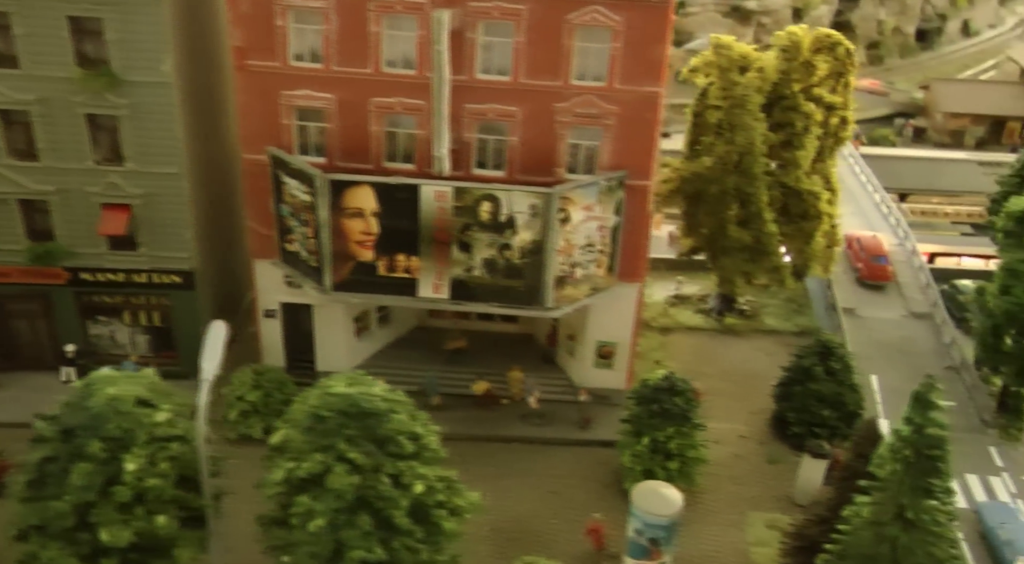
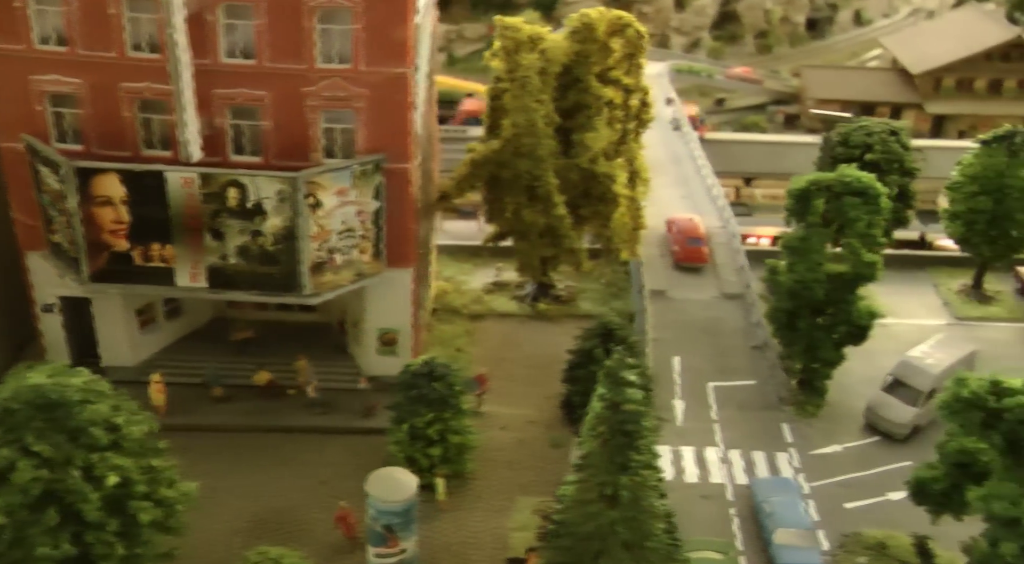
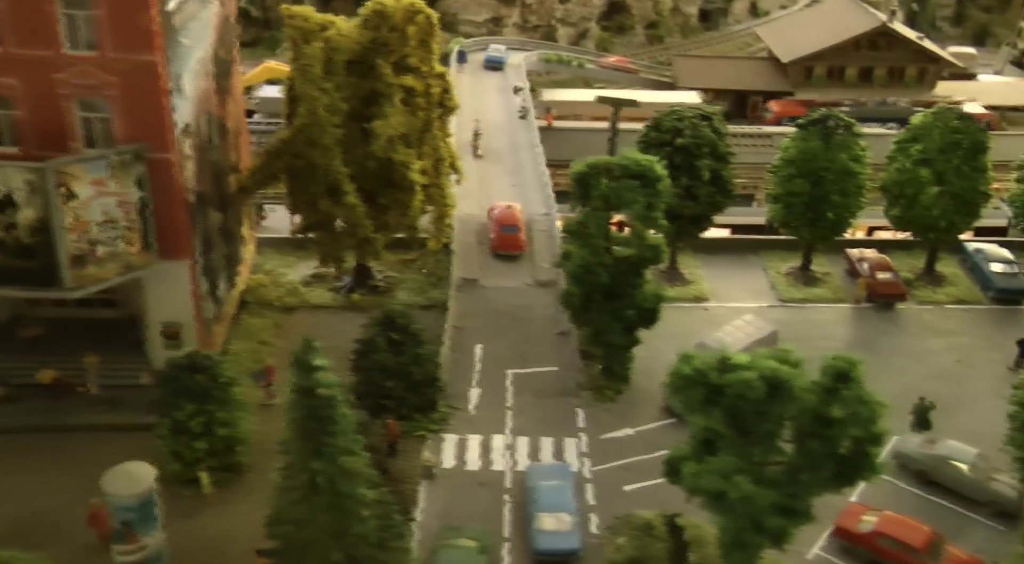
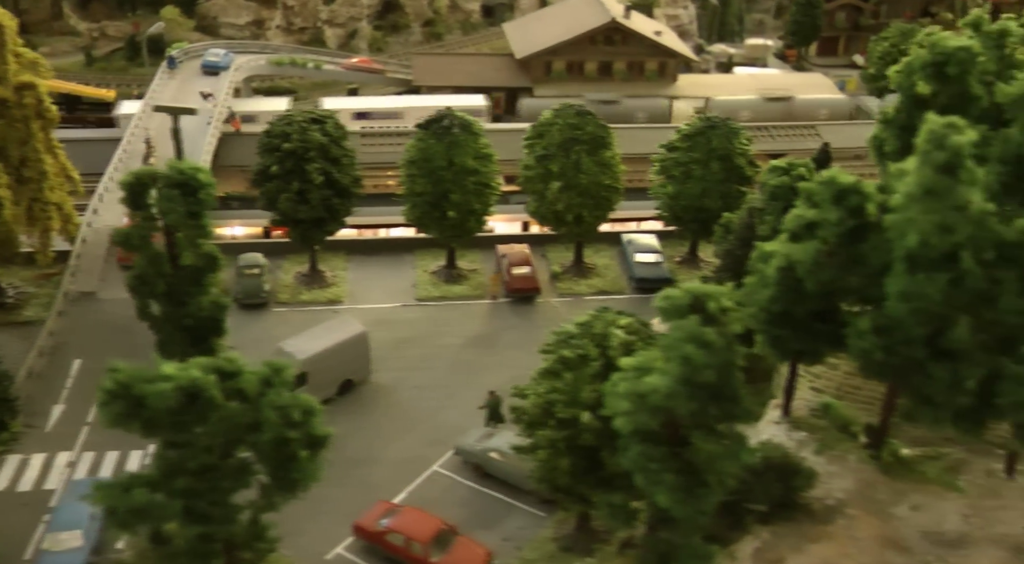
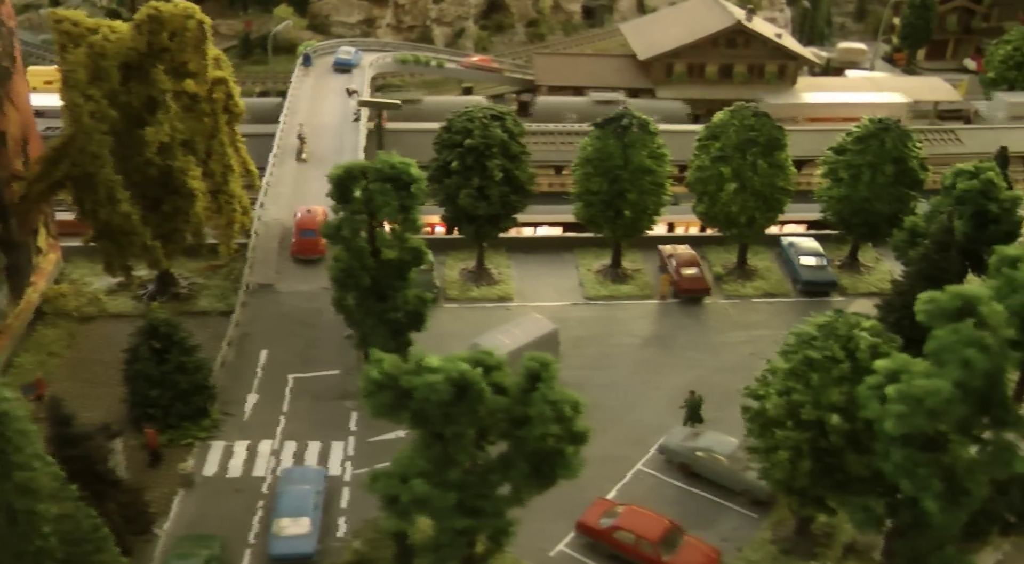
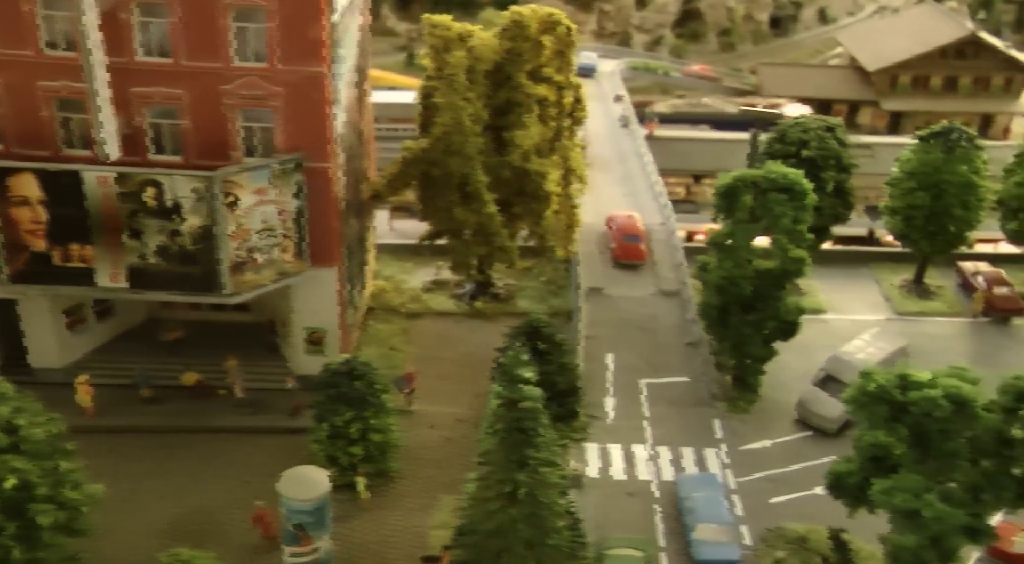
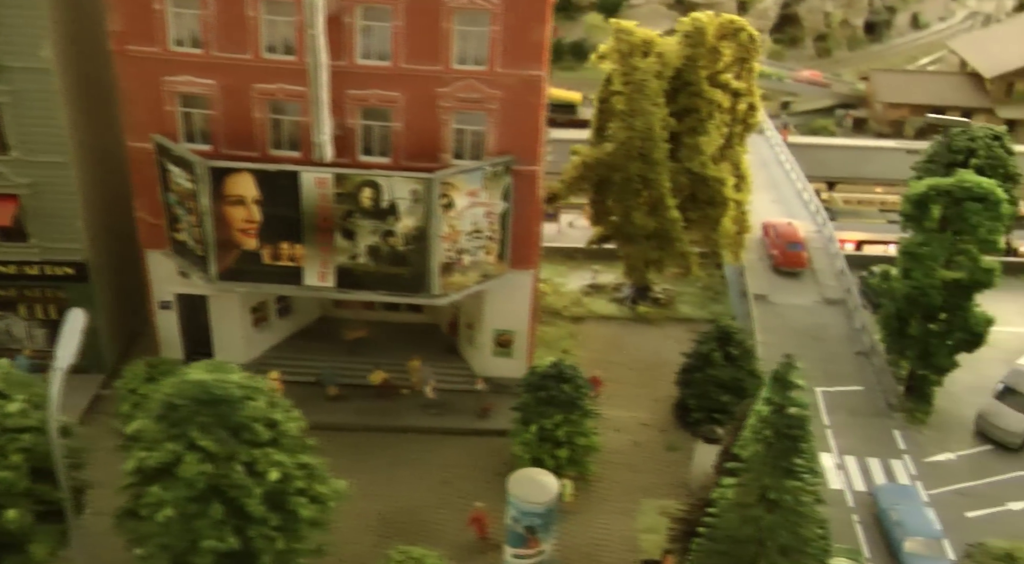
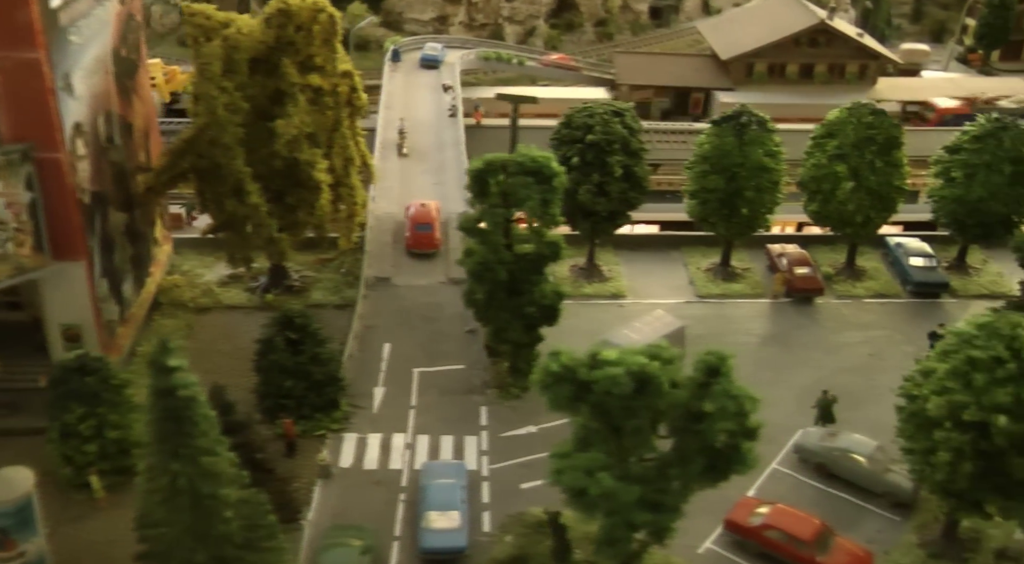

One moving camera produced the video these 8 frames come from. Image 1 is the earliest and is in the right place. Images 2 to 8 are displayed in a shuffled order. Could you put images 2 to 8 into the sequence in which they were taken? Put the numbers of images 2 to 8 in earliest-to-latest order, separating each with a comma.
7, 2, 6, 3, 8, 5, 4
